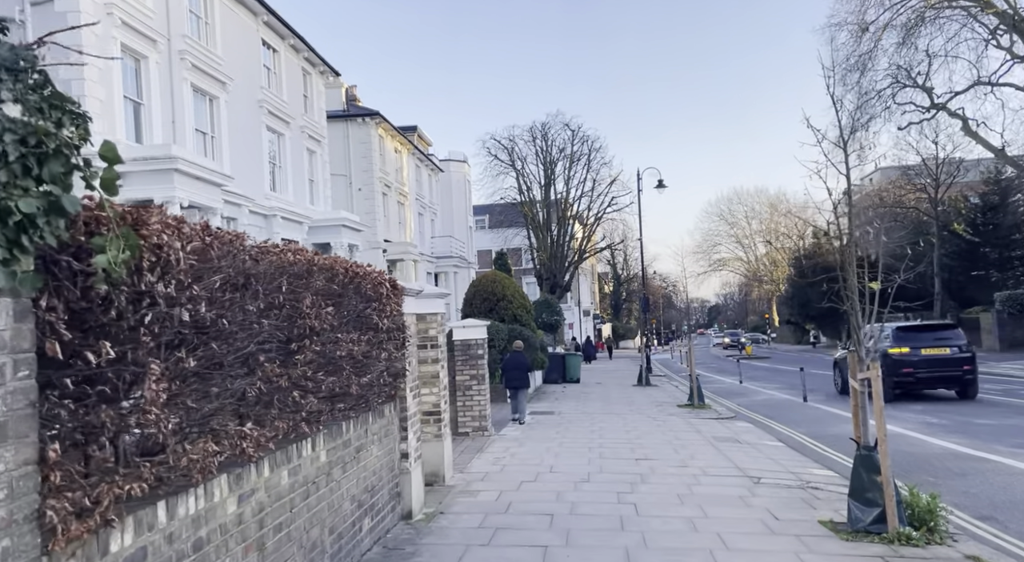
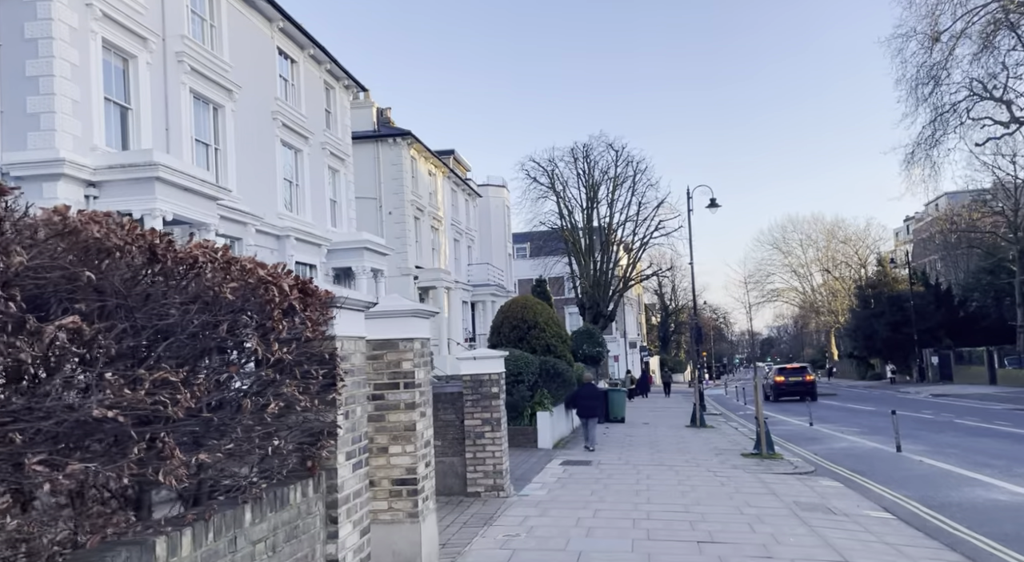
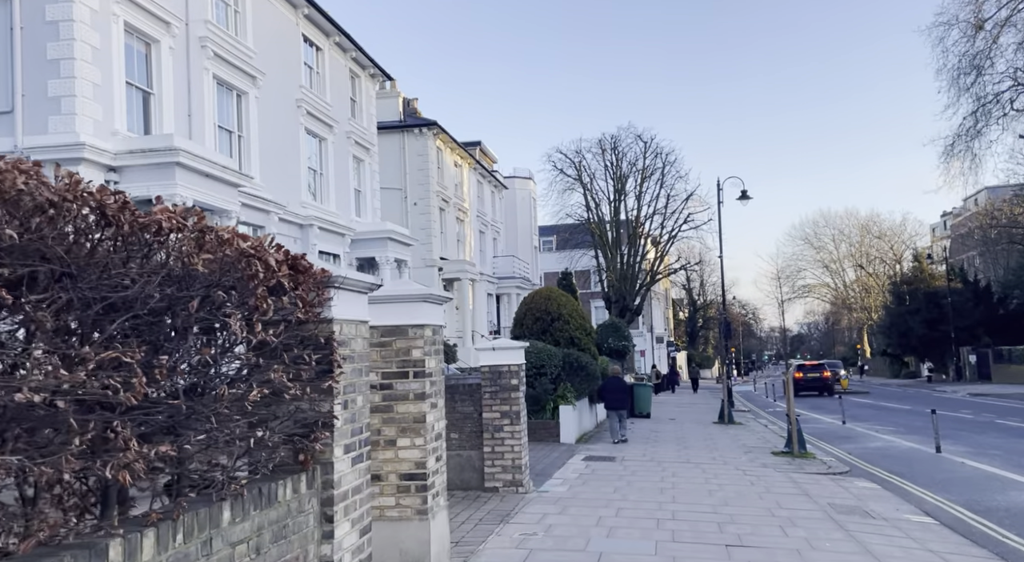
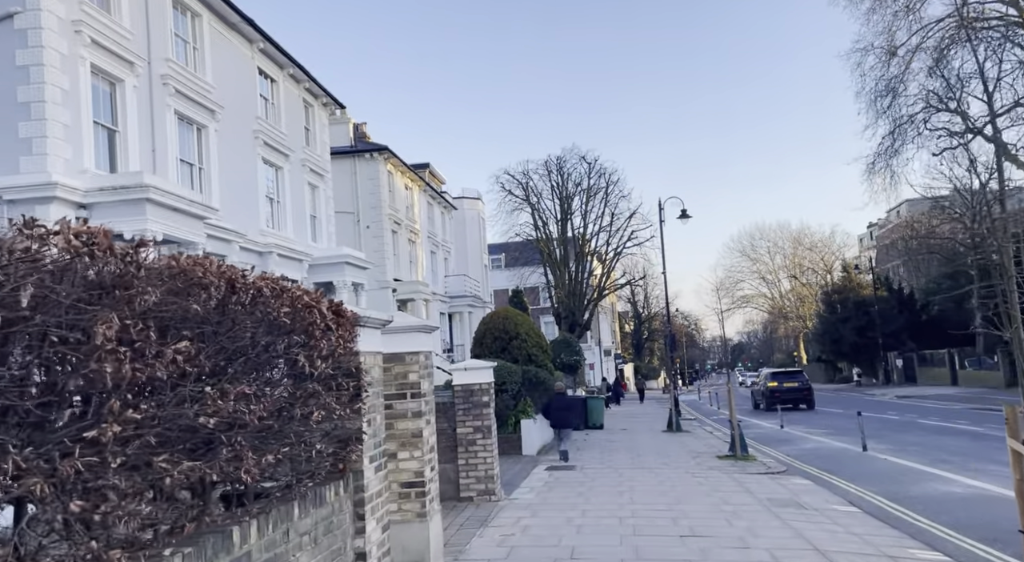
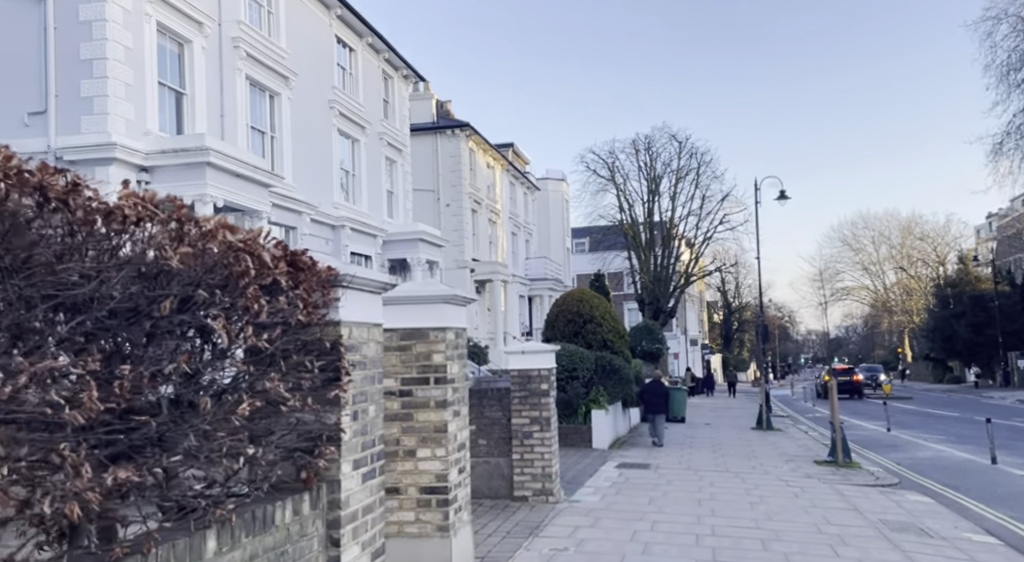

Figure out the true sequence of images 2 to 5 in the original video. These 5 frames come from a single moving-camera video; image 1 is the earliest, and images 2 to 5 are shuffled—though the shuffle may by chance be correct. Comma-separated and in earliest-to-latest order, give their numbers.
4, 2, 3, 5
